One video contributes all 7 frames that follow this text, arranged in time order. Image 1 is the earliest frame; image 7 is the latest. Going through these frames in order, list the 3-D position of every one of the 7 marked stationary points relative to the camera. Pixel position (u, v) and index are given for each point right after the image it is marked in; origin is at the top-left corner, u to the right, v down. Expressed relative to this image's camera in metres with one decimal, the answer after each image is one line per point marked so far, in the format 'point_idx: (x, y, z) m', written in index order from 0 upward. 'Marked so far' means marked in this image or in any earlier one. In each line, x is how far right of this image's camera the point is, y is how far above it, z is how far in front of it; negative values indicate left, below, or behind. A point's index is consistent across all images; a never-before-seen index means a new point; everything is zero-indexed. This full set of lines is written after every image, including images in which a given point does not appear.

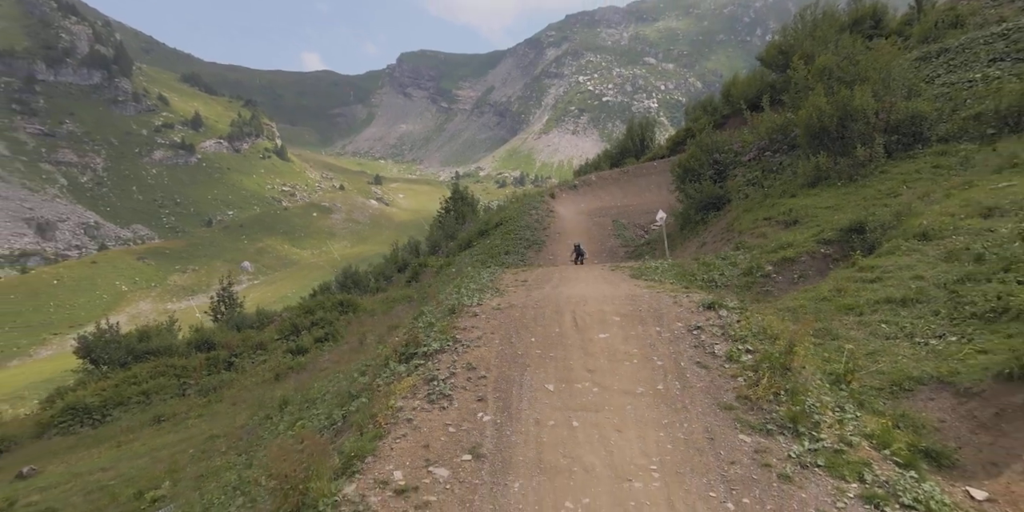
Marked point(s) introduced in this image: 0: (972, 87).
0: (+18.3, +6.7, +21.2) m
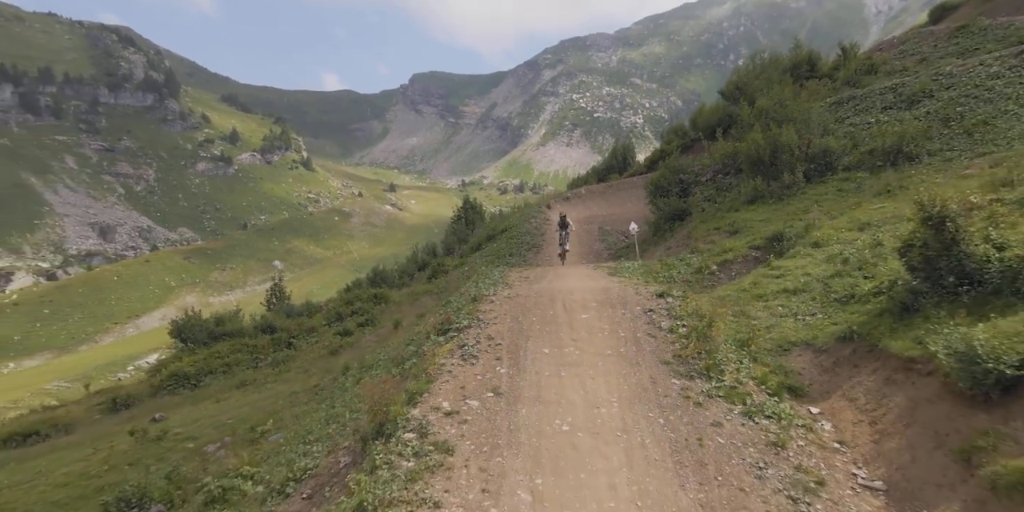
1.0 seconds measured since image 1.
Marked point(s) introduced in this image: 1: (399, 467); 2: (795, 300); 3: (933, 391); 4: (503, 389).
0: (+18.6, +6.6, +27.0) m
1: (-3.0, -5.6, +13.6) m
2: (+10.7, -1.5, +19.4) m
3: (+10.6, -3.3, +12.8) m
4: (-0.3, -4.3, +17.3) m
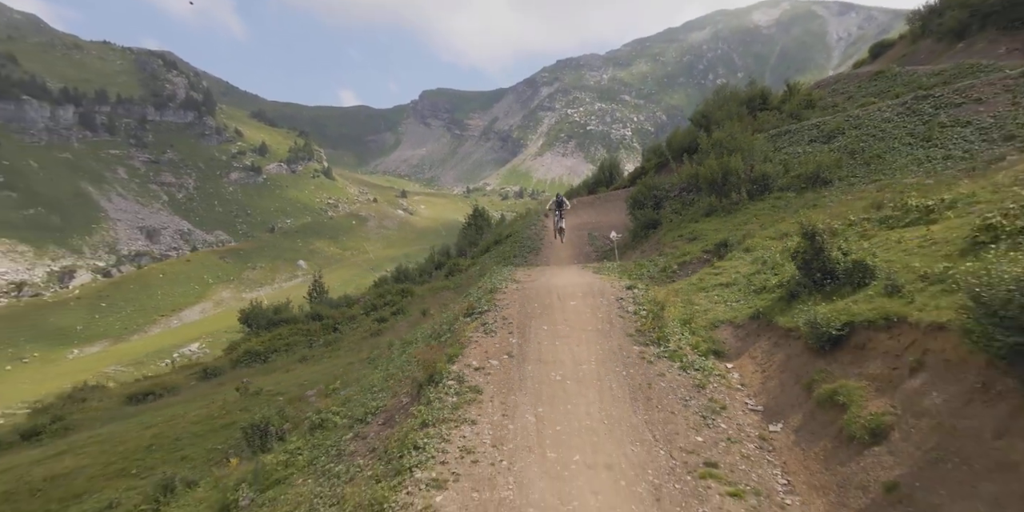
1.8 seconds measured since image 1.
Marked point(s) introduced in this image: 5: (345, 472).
0: (+18.9, +6.5, +34.0) m
1: (-2.6, -5.7, +20.5) m
2: (+11.1, -1.6, +26.4) m
3: (+10.9, -3.5, +19.7) m
4: (+0.1, -4.4, +24.2) m
5: (-5.9, -7.7, +18.4) m
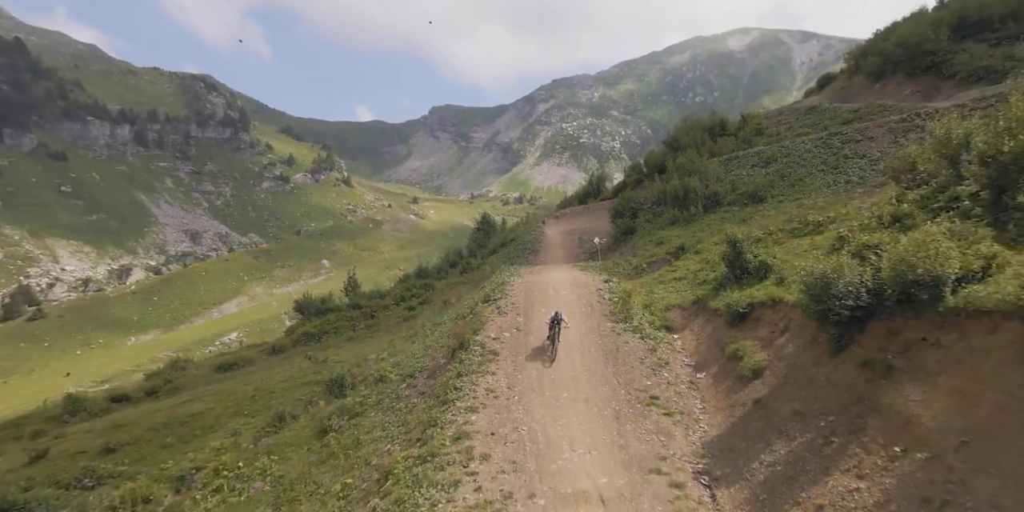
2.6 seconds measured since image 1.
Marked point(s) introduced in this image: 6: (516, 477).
0: (+19.2, +6.4, +42.5) m
1: (-2.2, -5.8, +28.9) m
2: (+11.4, -1.7, +34.8) m
3: (+11.4, -3.6, +28.2) m
4: (+0.5, -4.5, +32.6) m
5: (-5.4, -7.8, +26.8) m
6: (+0.2, -8.6, +19.7) m
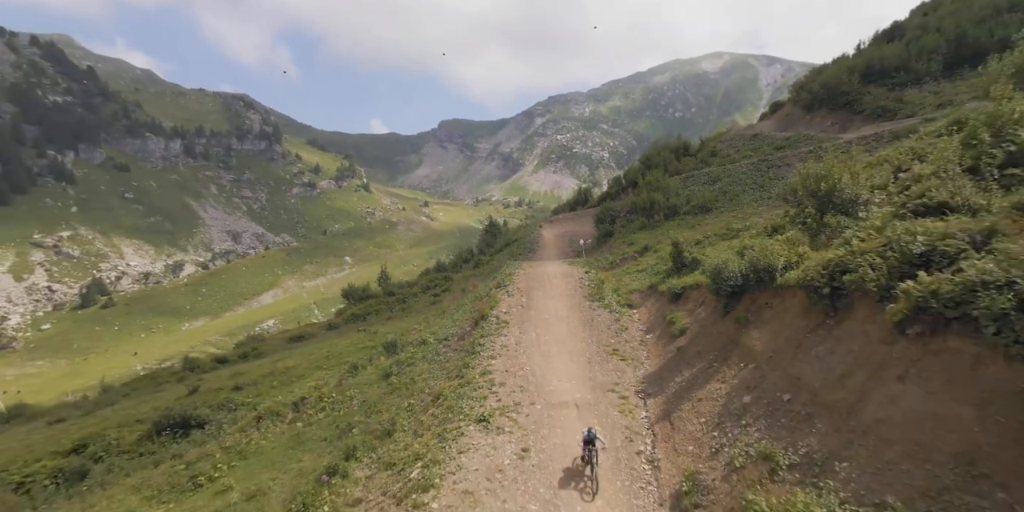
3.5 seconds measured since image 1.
0: (+19.5, +6.7, +54.1) m
1: (-1.8, -5.6, +40.4) m
2: (+11.8, -1.5, +46.5) m
3: (+11.8, -3.4, +39.8) m
4: (+0.8, -4.3, +44.1) m
5: (-5.0, -7.6, +38.3) m
6: (+0.7, -8.5, +31.3) m
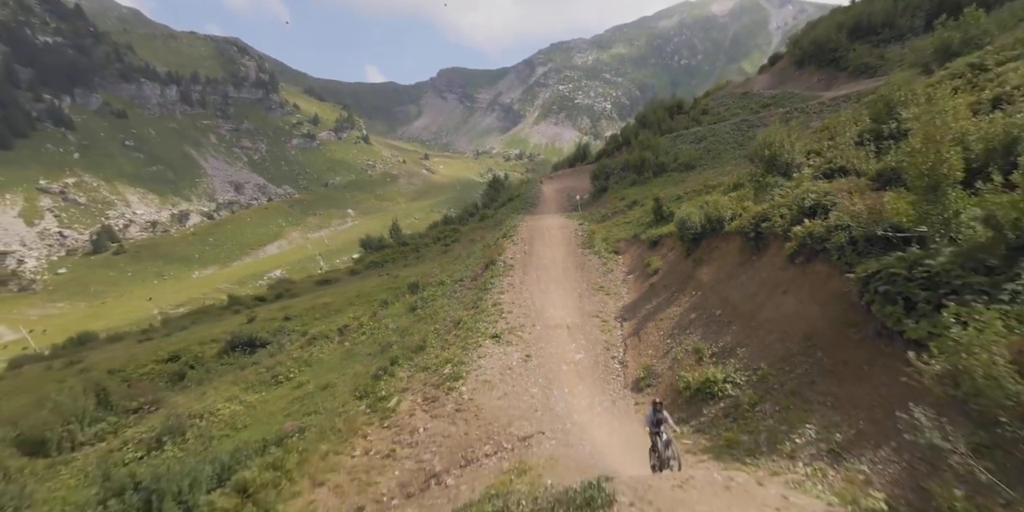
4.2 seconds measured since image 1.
0: (+20.1, +12.1, +61.1) m
1: (-1.3, -1.2, +48.5) m
2: (+12.3, +3.3, +54.2) m
3: (+12.3, +0.9, +47.8) m
4: (+1.3, +0.5, +52.1) m
5: (-4.6, -3.3, +46.6) m
6: (+1.1, -4.8, +39.7) m
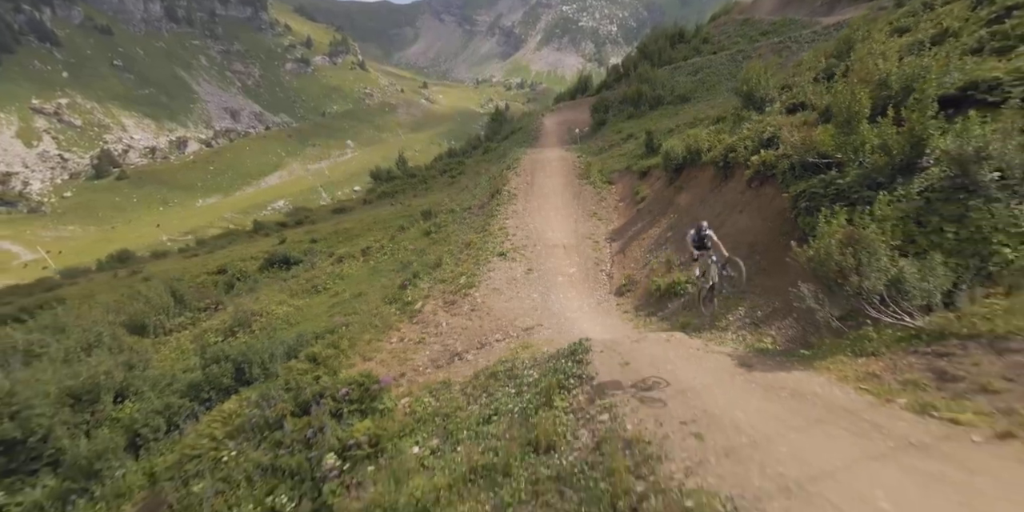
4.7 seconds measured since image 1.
0: (+20.5, +20.9, +64.6) m
1: (-0.9, +6.3, +53.8) m
2: (+12.7, +11.4, +58.9) m
3: (+12.7, +8.1, +52.8) m
4: (+1.7, +8.4, +57.1) m
5: (-4.2, +4.0, +52.2) m
6: (+1.5, +1.5, +45.5) m
